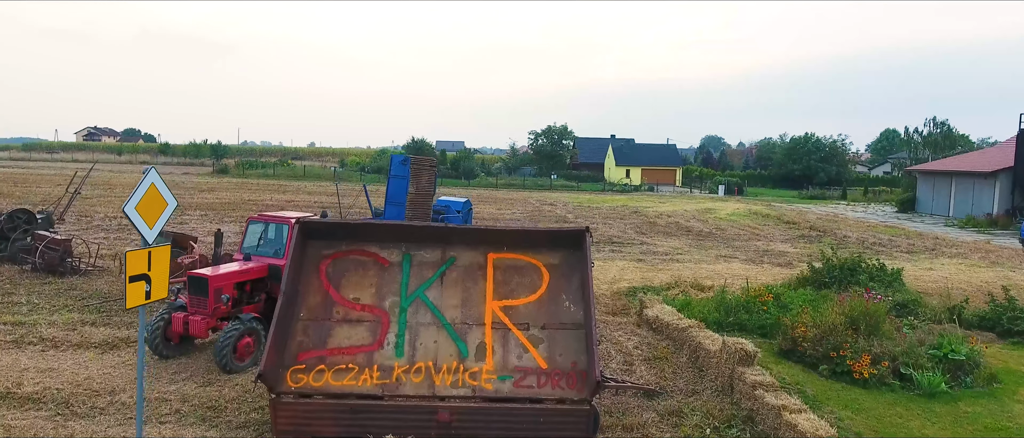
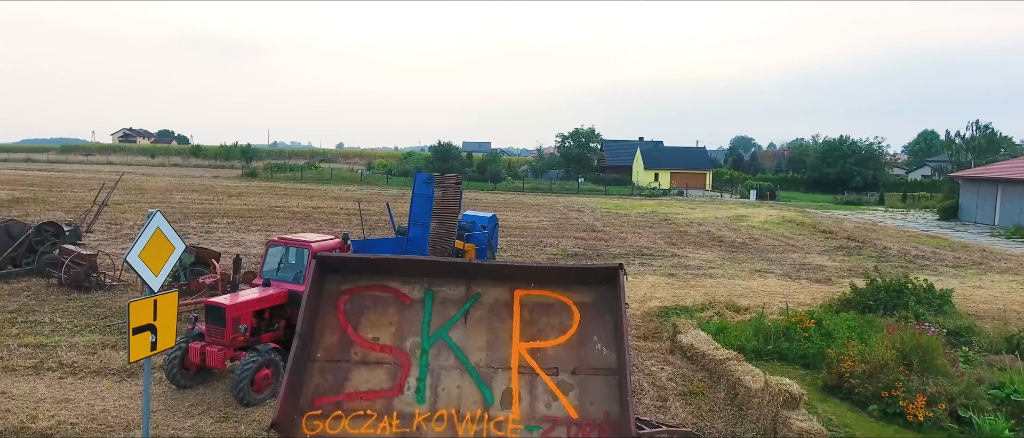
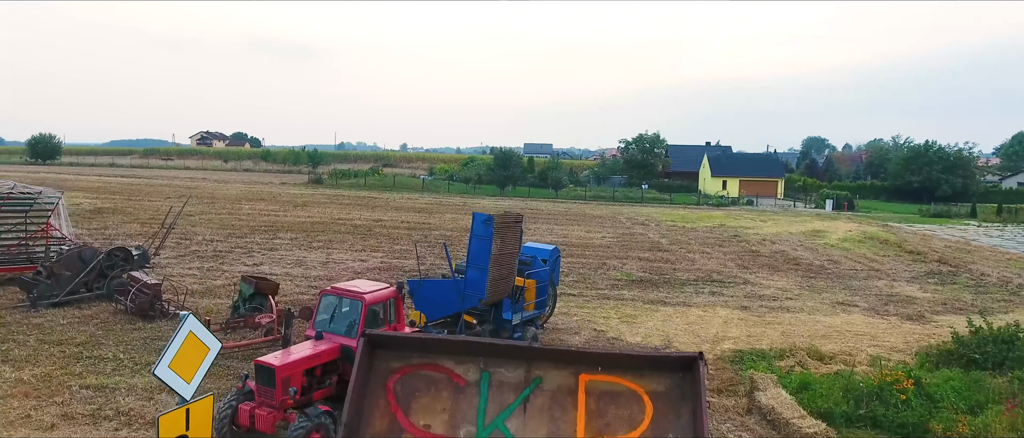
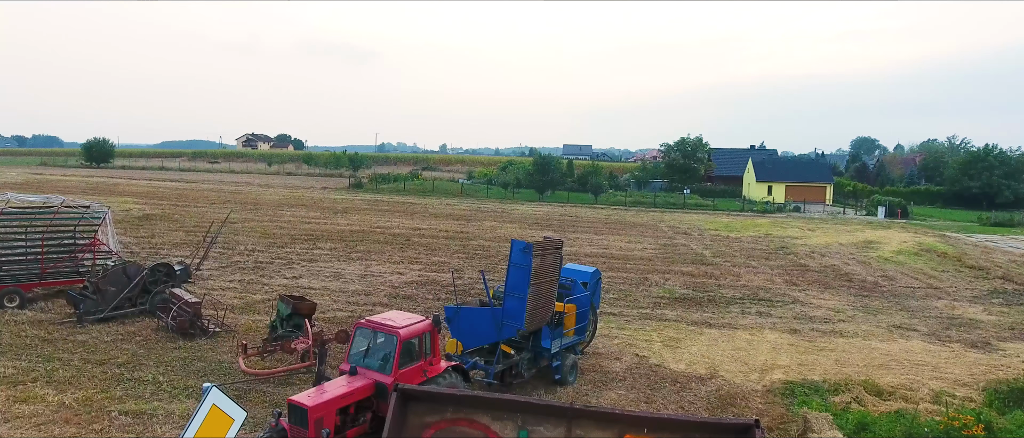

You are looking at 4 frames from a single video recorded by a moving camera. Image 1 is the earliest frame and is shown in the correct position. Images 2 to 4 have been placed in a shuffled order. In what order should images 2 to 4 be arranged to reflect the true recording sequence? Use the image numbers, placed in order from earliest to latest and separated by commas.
2, 3, 4
